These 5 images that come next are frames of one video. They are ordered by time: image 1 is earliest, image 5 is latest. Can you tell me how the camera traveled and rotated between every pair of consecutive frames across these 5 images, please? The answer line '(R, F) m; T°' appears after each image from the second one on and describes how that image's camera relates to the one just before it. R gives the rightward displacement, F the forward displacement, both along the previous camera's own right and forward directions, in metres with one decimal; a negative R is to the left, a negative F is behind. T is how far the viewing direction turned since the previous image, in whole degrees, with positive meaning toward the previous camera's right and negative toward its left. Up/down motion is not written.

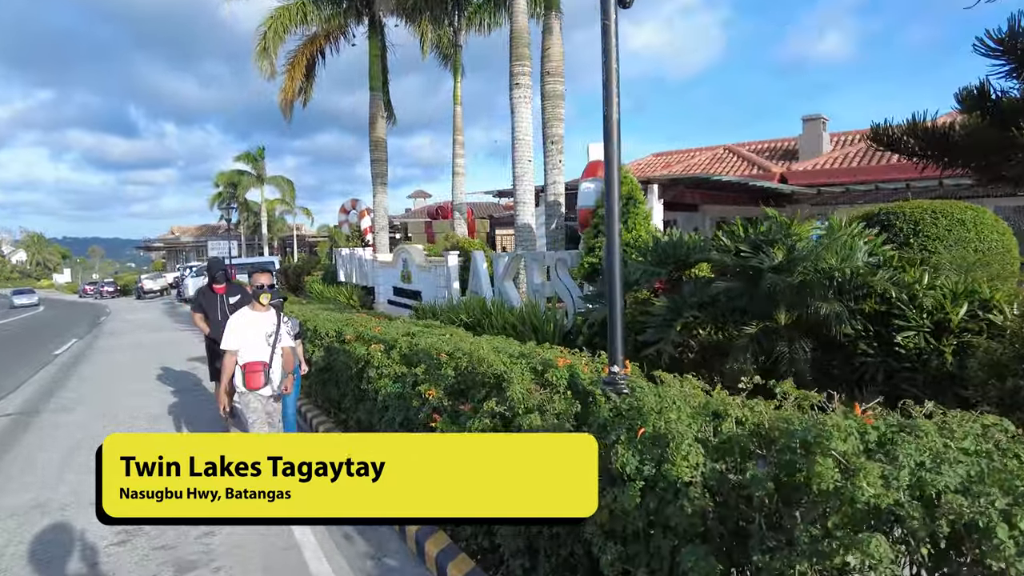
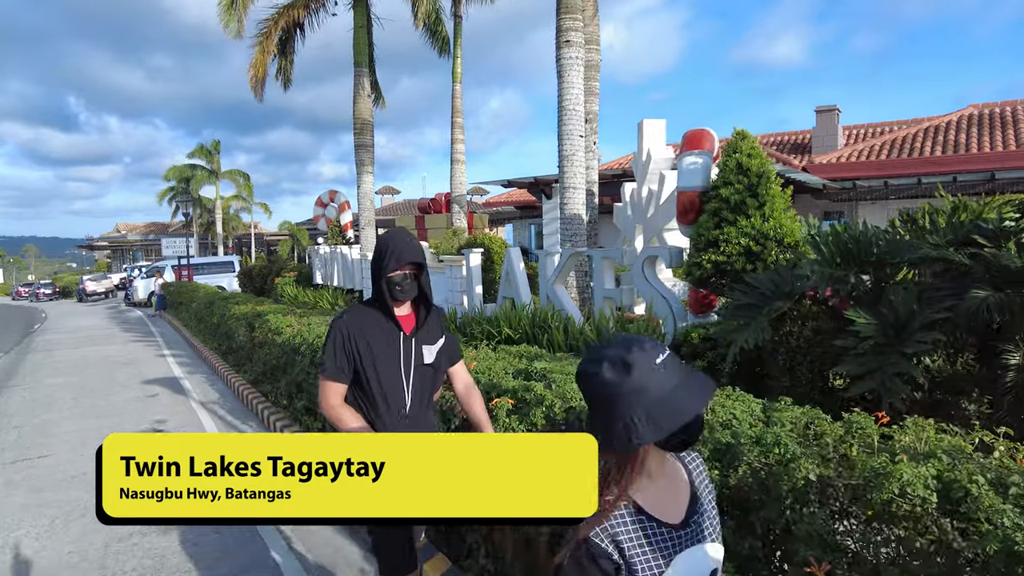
(-1.2, +2.0) m; +4°
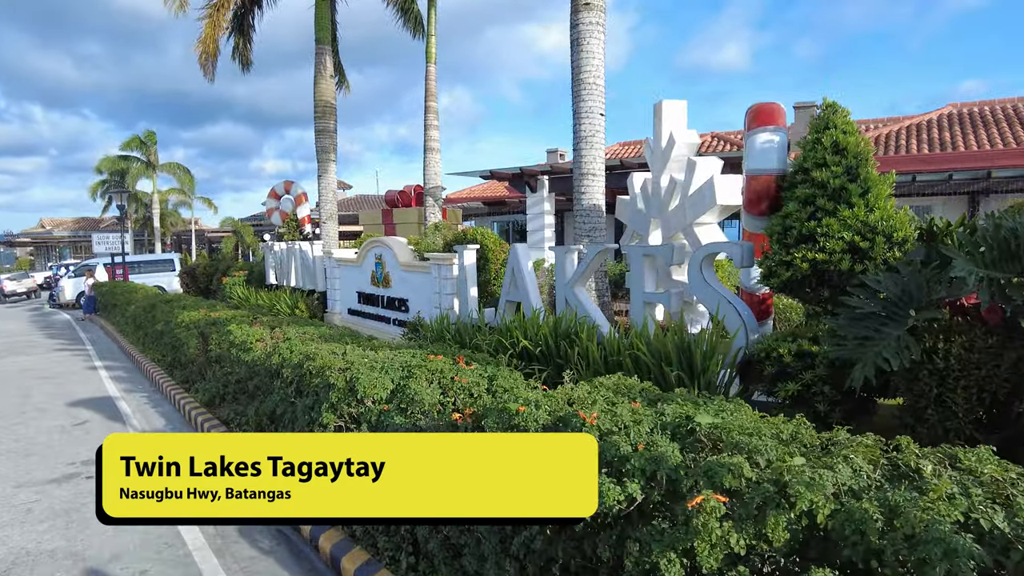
(-0.7, +1.2) m; +5°
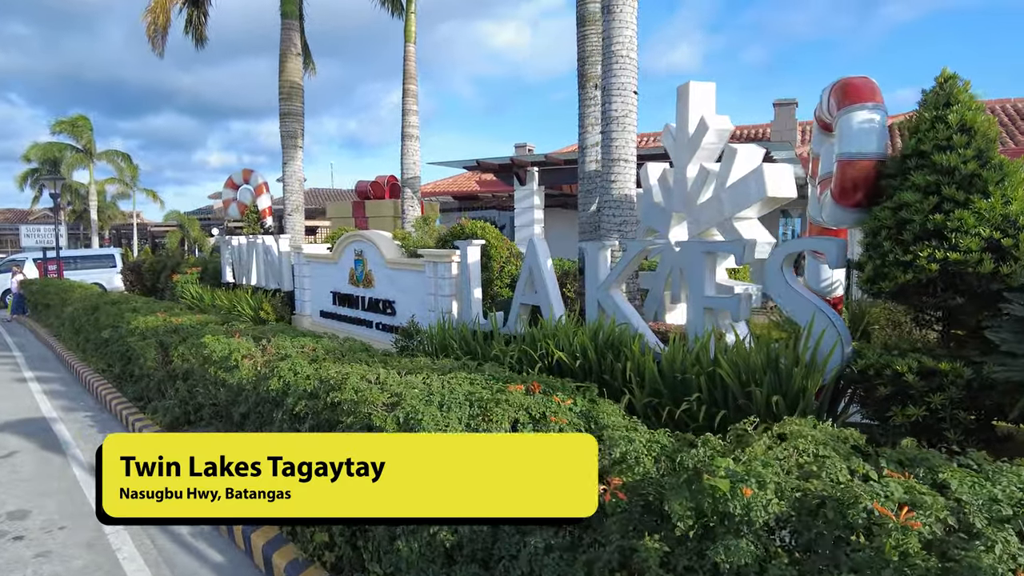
(-0.7, +1.0) m; +4°
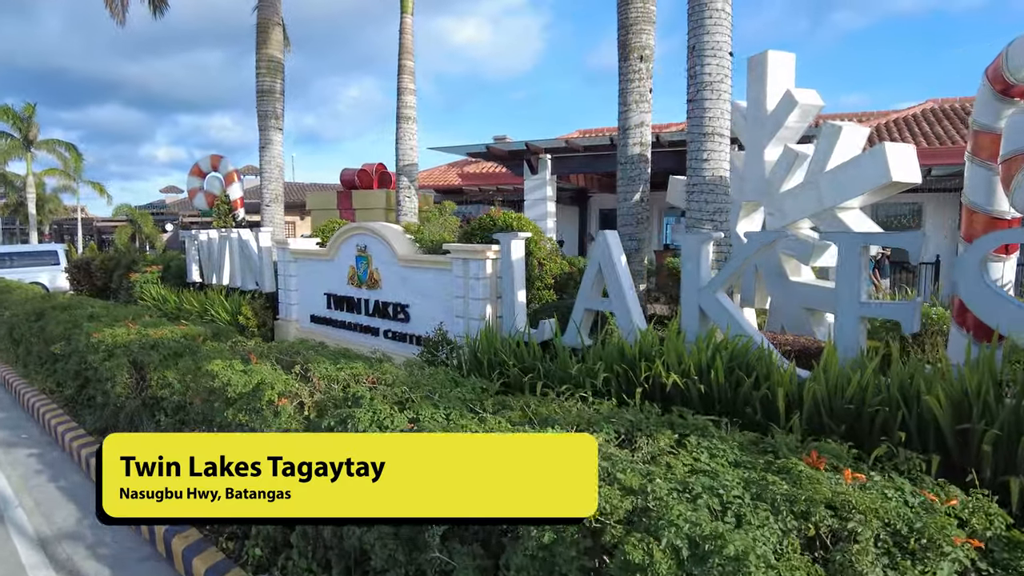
(-0.9, +1.3) m; +4°
